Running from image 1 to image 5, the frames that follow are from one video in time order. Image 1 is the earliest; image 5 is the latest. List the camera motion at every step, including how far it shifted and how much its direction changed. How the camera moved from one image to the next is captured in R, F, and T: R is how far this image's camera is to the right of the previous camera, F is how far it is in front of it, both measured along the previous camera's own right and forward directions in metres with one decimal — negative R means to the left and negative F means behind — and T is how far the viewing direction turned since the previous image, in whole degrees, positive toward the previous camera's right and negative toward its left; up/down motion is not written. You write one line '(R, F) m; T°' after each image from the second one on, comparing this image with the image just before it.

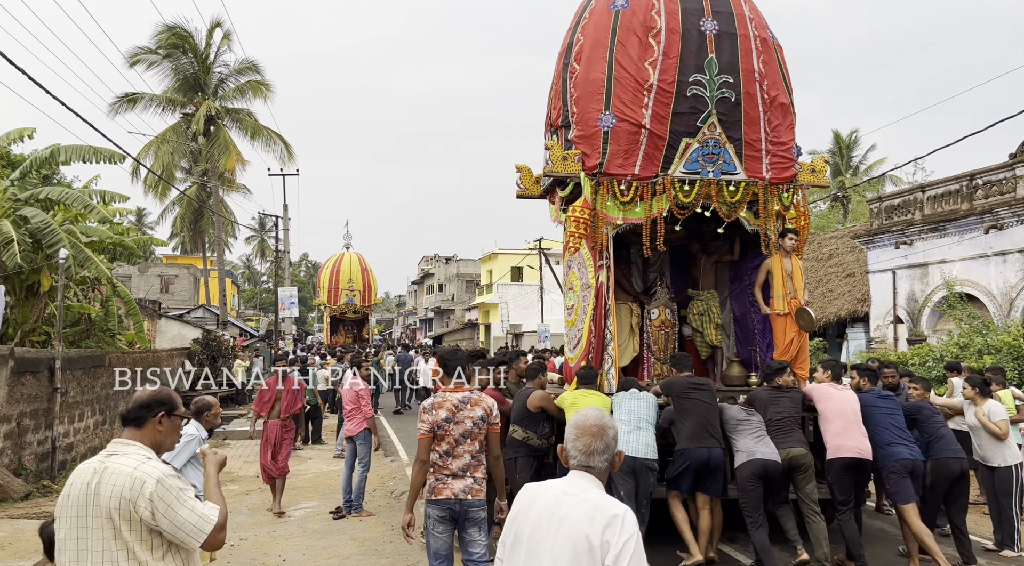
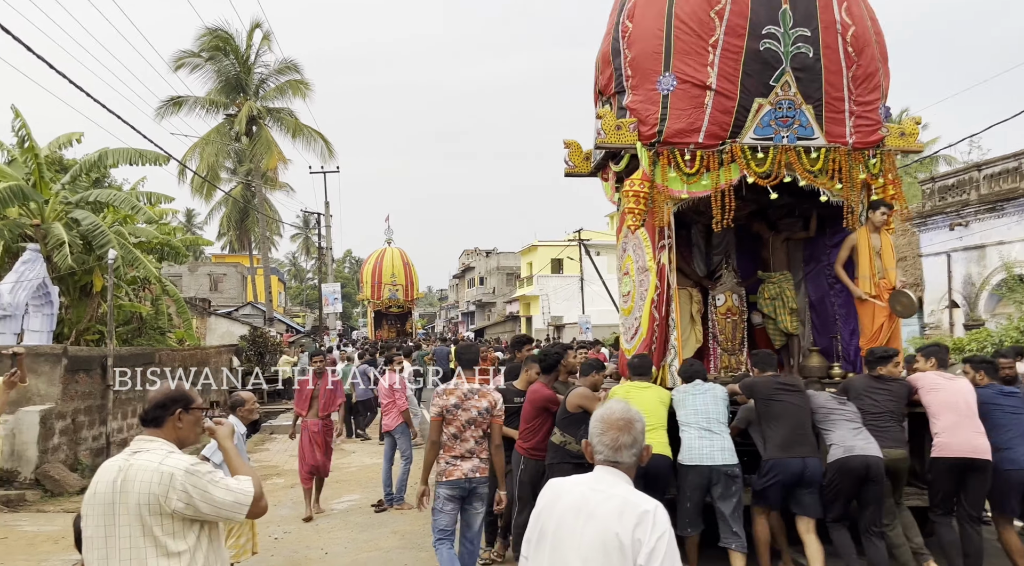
(0.0, +0.1) m; -3°
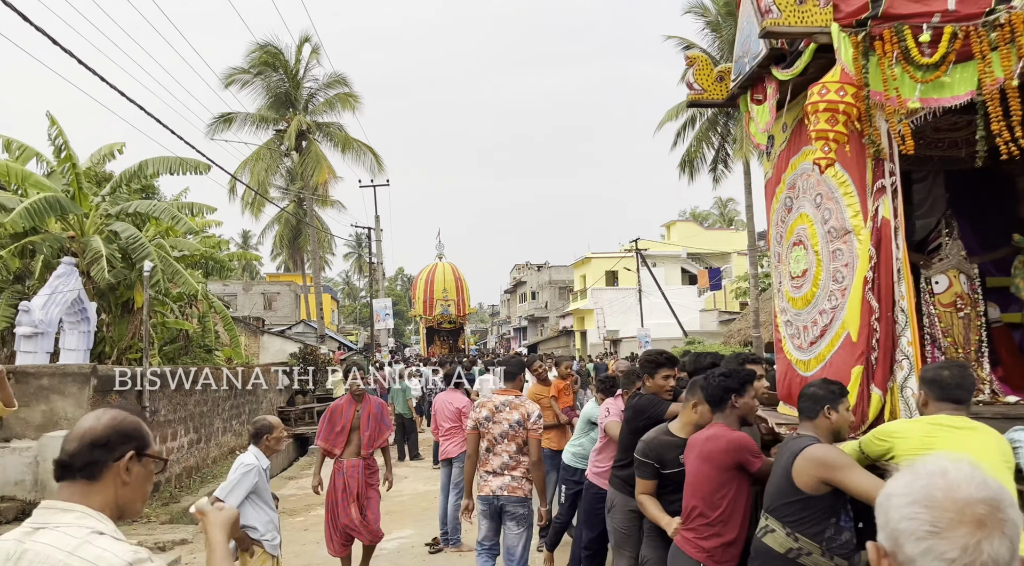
(-0.2, +1.0) m; -4°
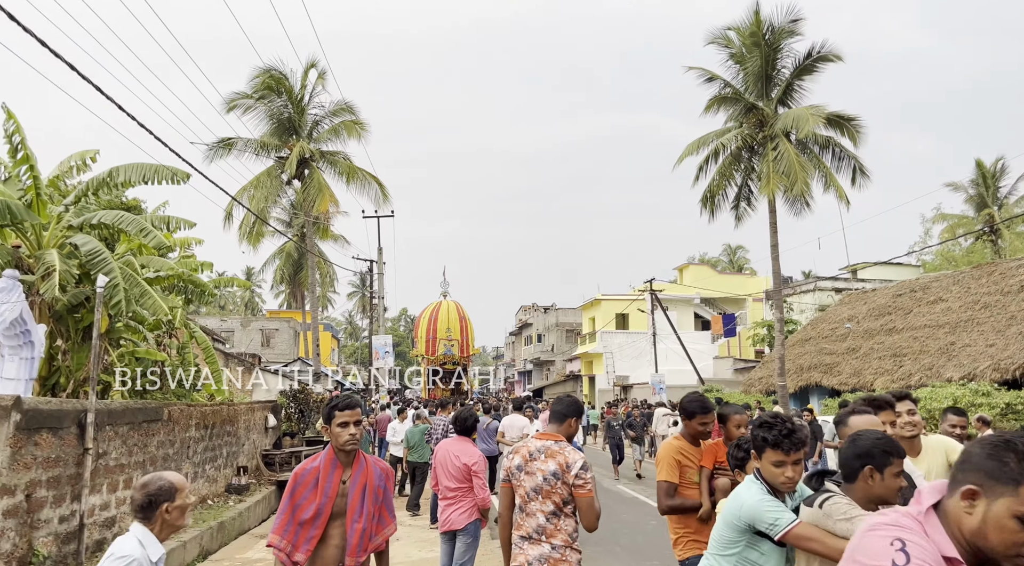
(-0.2, +1.5) m; 0°
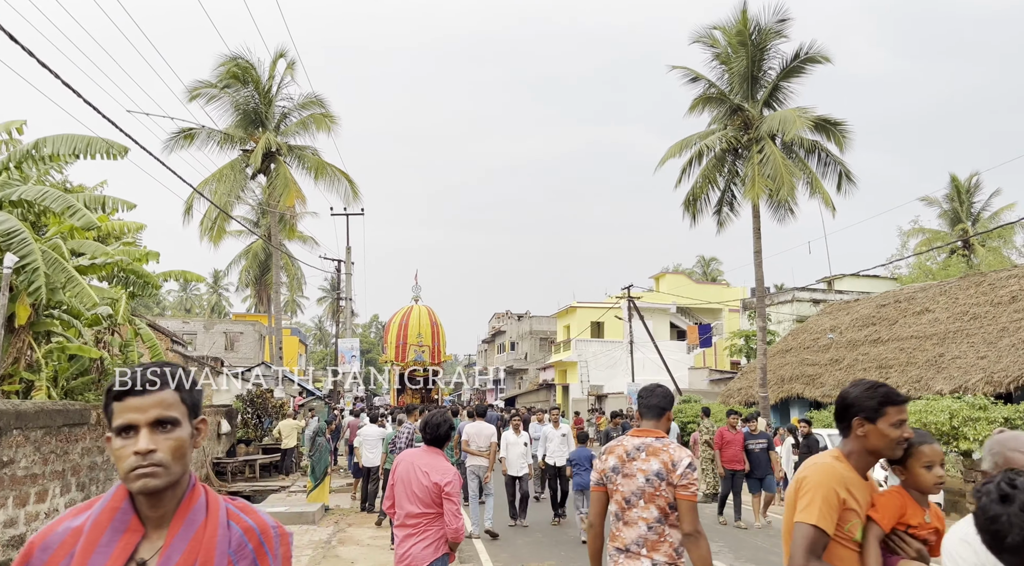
(0.0, +1.0) m; +2°
